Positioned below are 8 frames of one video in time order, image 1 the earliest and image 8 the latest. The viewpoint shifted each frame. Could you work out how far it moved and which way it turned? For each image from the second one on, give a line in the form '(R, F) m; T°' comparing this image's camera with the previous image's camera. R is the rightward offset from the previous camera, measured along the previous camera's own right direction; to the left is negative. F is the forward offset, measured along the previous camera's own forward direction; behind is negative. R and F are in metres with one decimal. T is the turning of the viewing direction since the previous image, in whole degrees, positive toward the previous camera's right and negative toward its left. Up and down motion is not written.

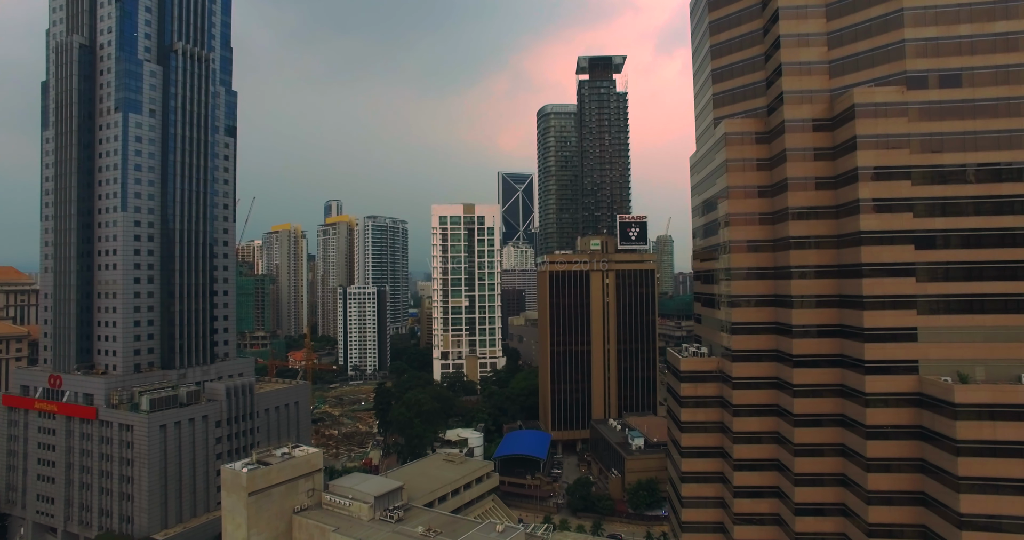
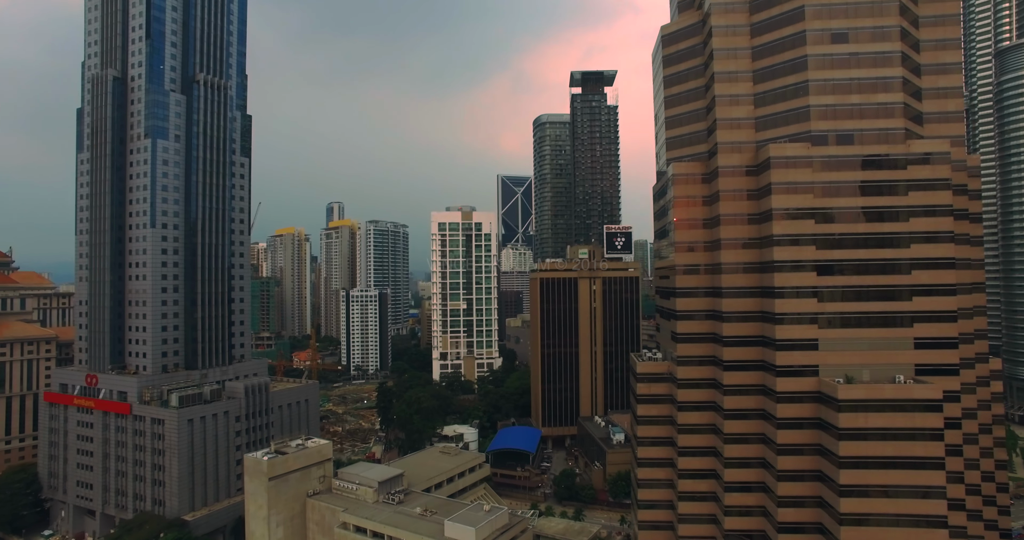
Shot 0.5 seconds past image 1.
(+0.9, -4.7) m; 0°
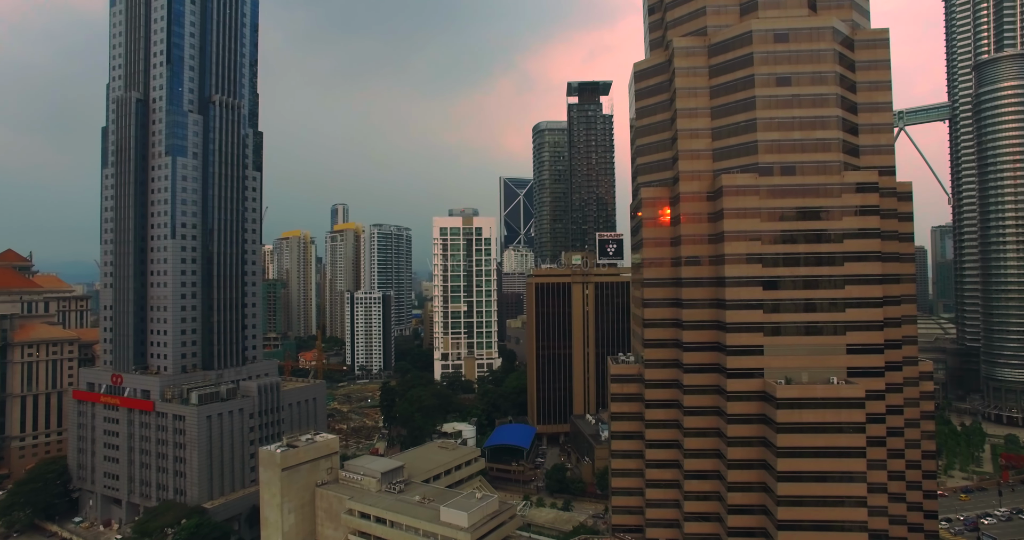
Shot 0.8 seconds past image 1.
(+0.9, -3.6) m; 0°
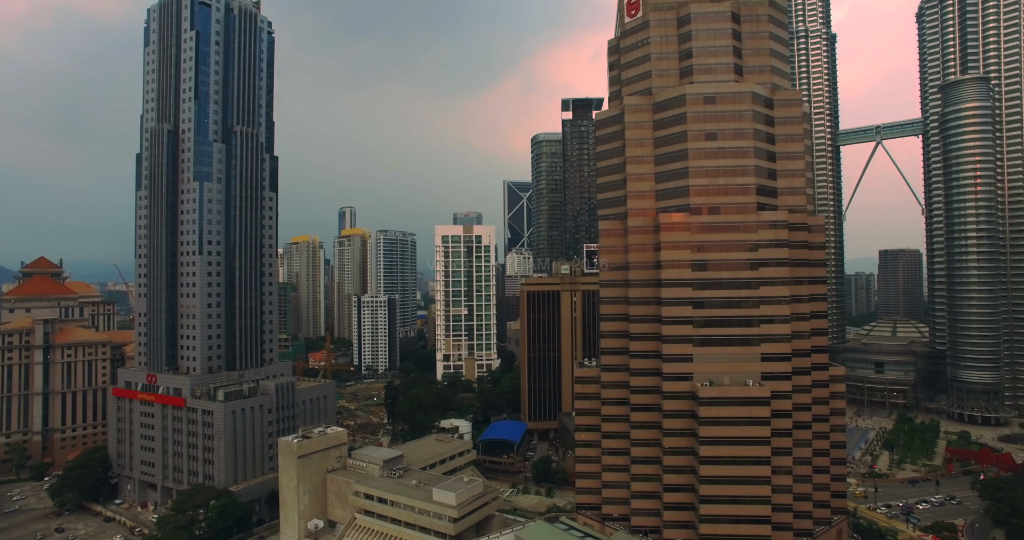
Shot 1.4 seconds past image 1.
(+1.9, -6.3) m; -1°
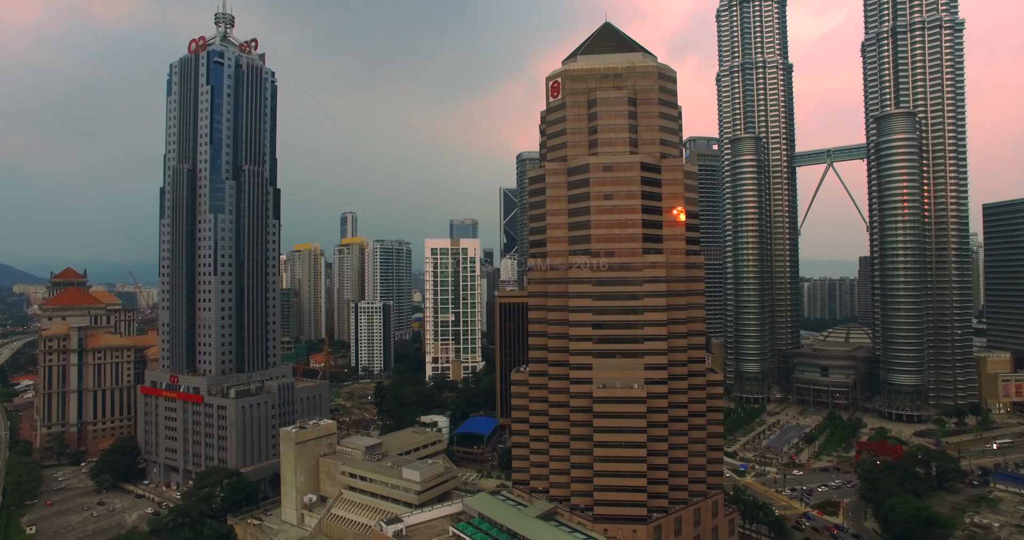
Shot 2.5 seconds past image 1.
(+4.7, -10.5) m; 0°
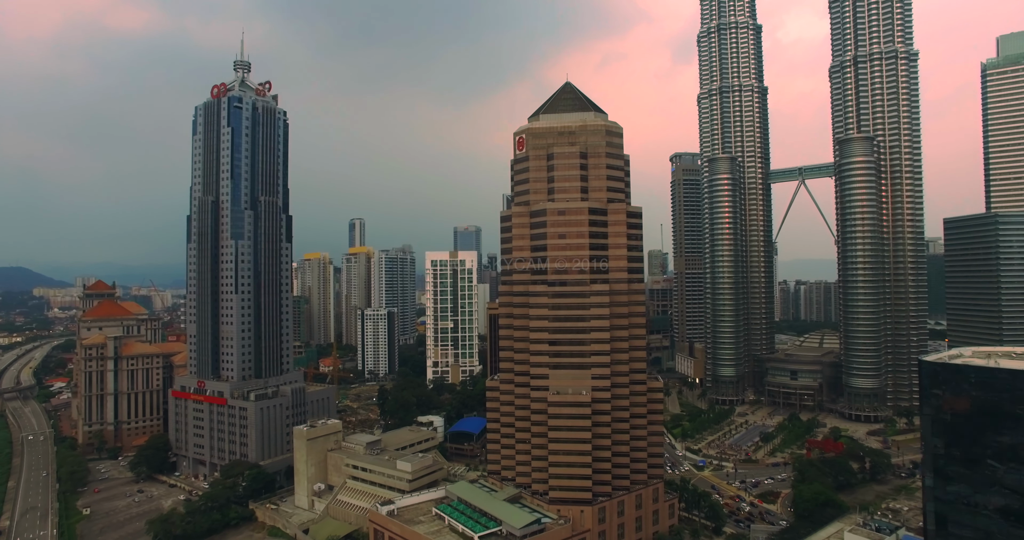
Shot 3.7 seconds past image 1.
(+3.6, -9.3) m; -1°
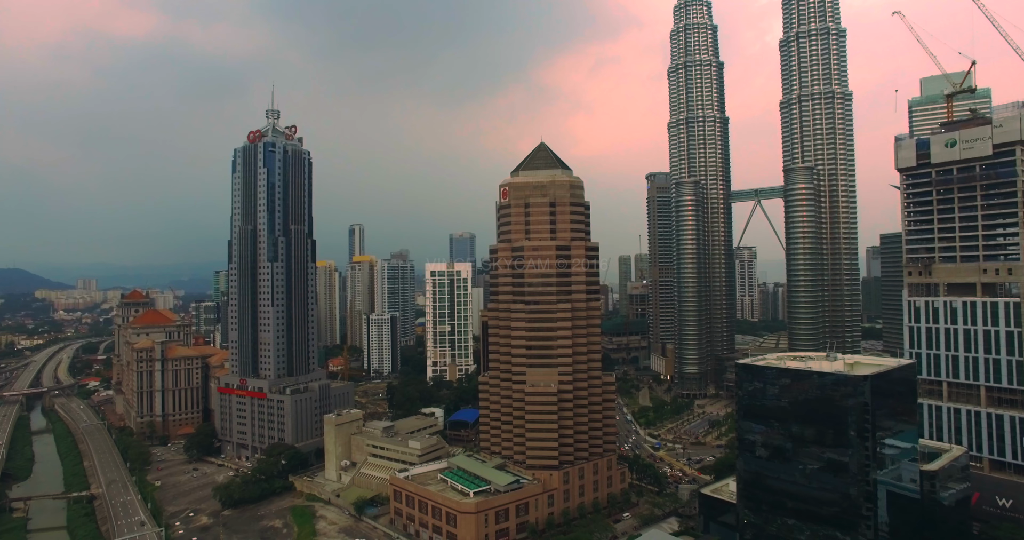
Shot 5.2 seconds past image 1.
(+1.1, -16.5) m; +1°
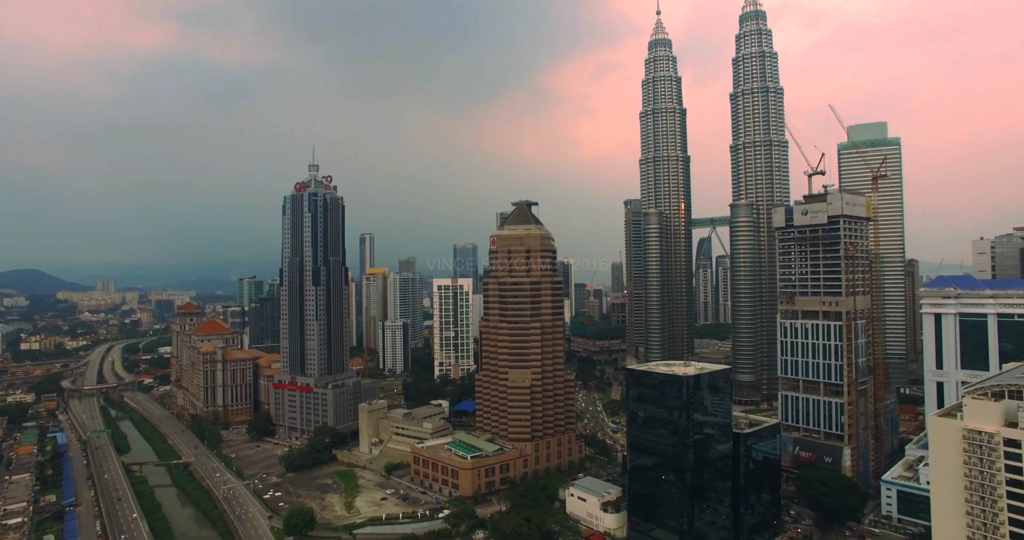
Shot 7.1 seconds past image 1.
(+2.8, -26.5) m; 0°
